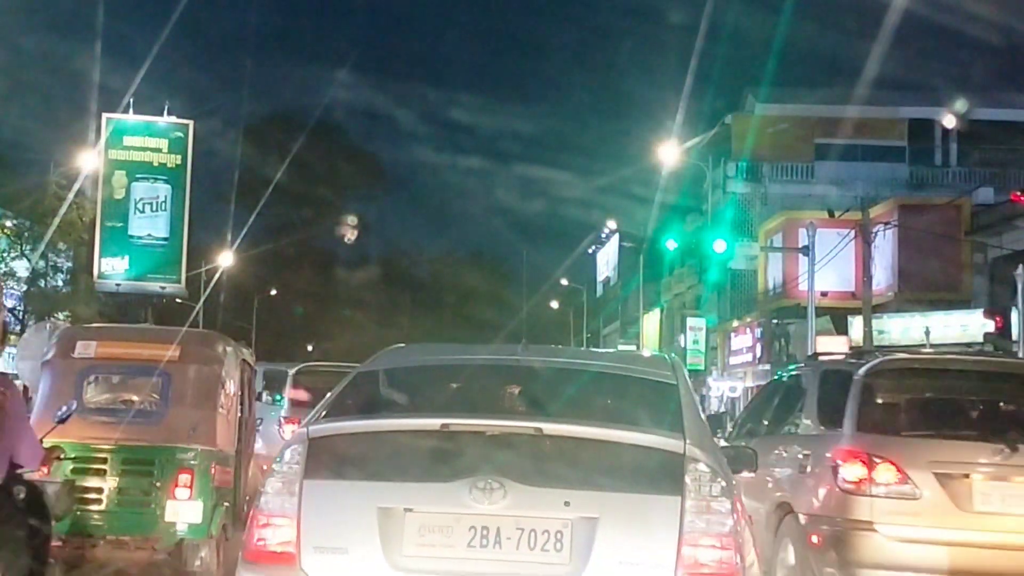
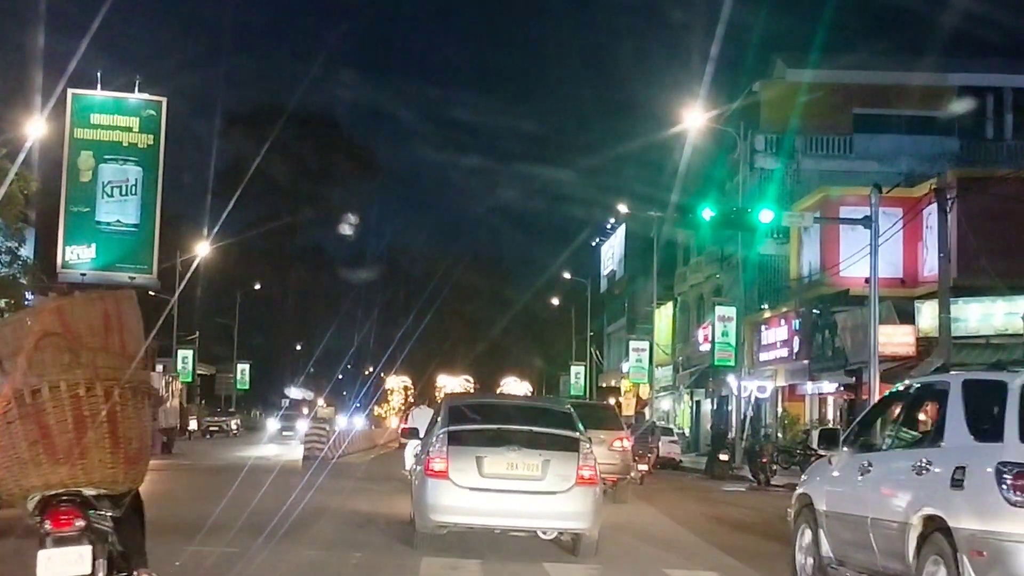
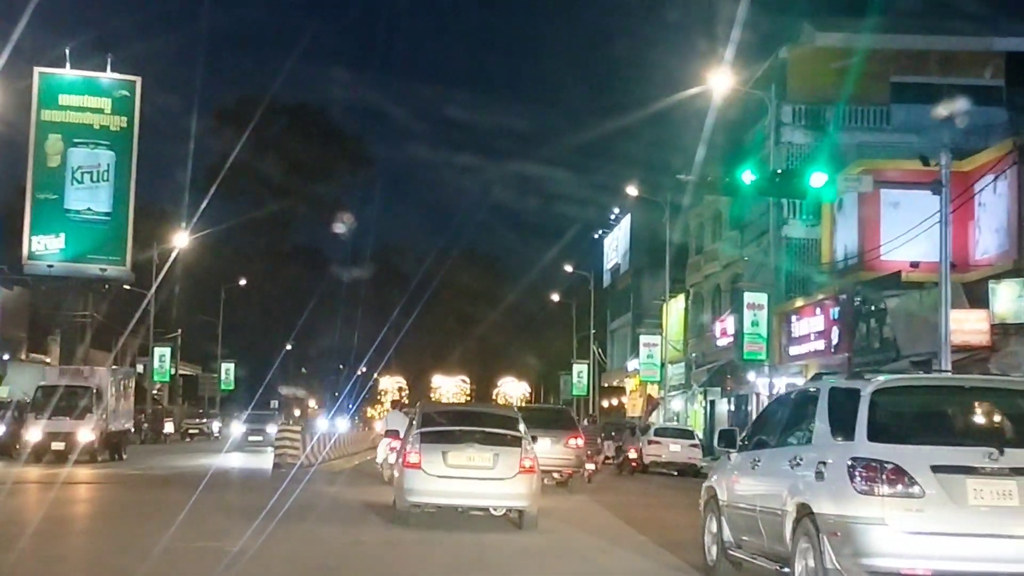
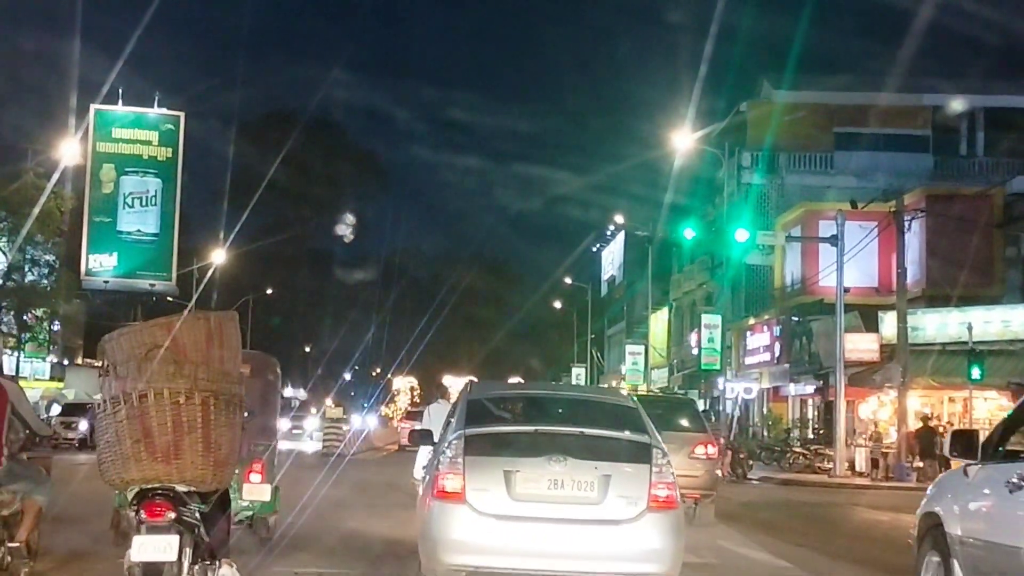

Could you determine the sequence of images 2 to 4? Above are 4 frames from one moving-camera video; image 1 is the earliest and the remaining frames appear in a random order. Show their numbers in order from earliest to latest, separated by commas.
4, 2, 3
